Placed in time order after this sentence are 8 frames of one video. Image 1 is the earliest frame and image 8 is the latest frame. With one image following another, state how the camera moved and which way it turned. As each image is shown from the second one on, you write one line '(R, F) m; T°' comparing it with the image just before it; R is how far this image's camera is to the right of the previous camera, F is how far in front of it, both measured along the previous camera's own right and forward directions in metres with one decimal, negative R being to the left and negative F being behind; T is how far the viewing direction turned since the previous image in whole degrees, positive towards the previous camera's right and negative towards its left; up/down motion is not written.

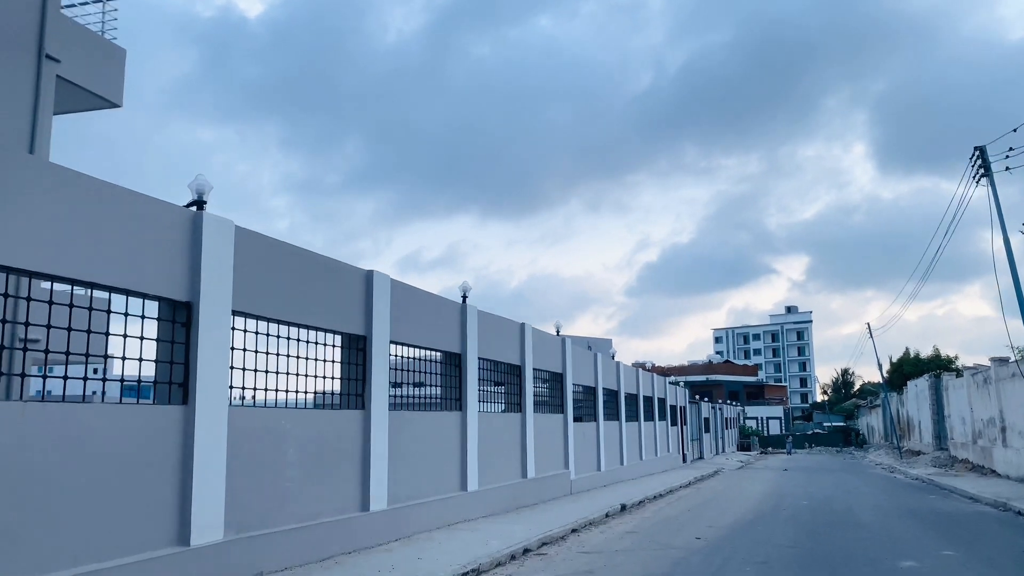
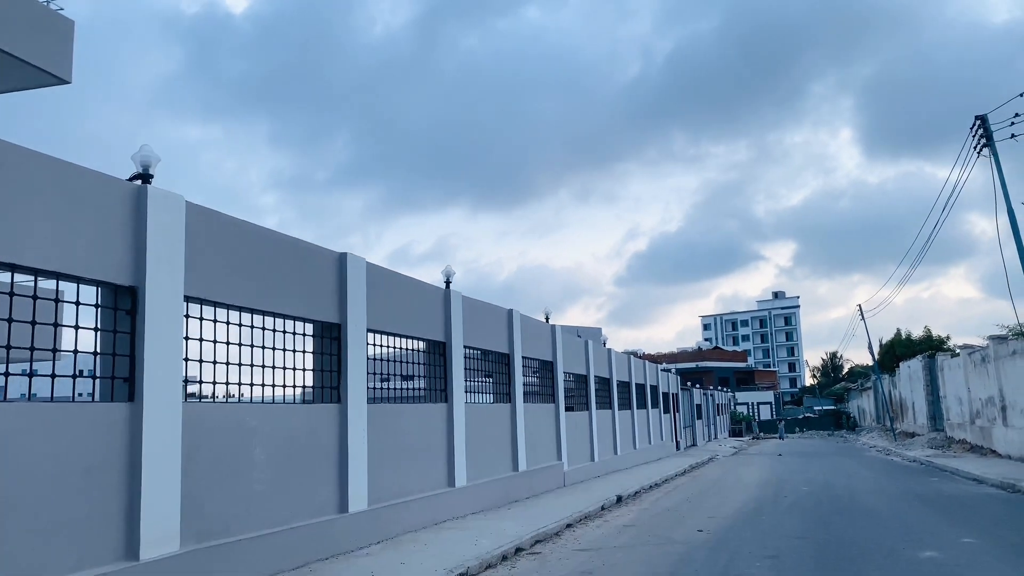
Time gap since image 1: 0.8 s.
(0.0, +0.8) m; +1°
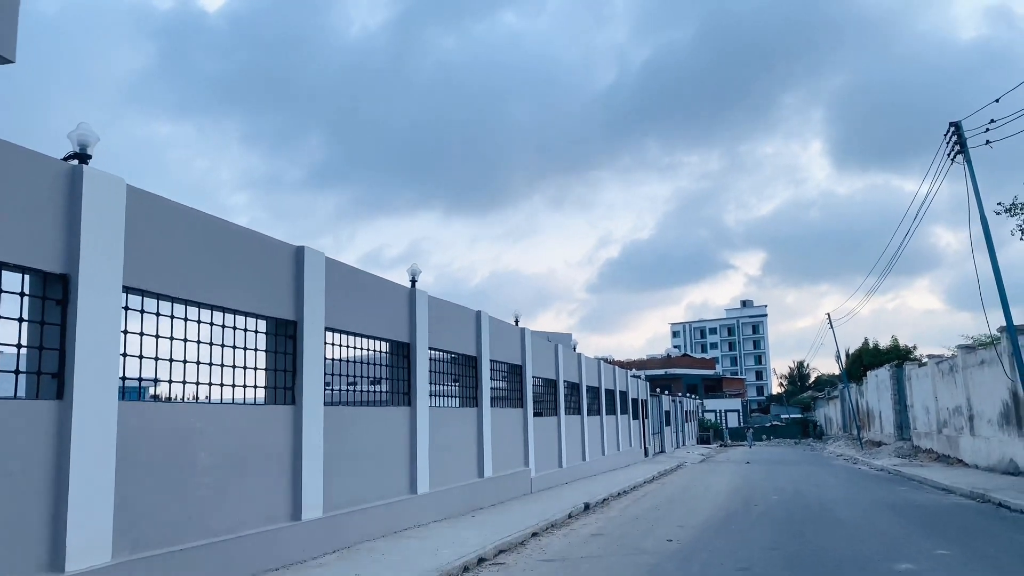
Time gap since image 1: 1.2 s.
(+0.1, +0.4) m; +2°
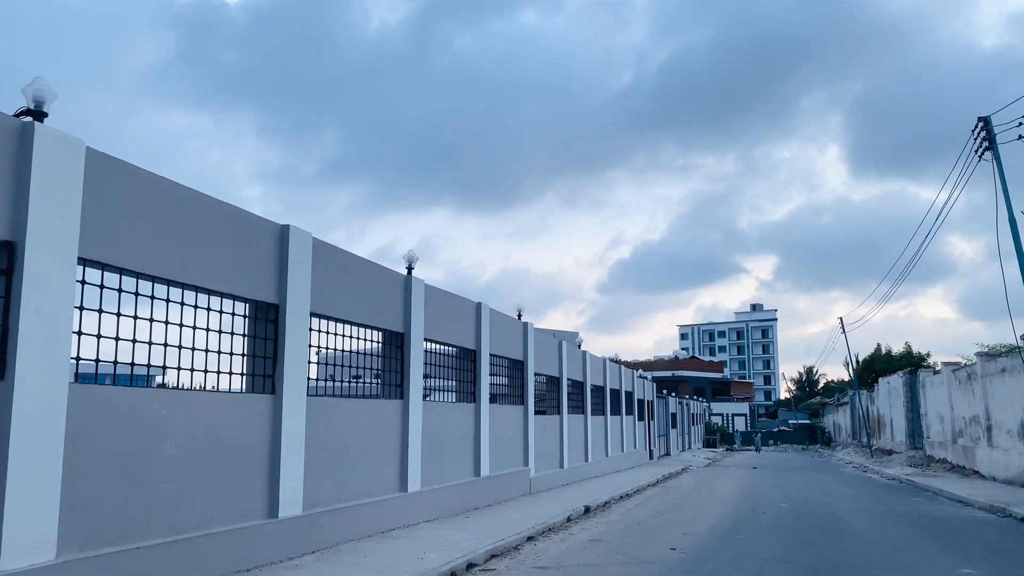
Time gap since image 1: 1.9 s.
(+0.1, +0.7) m; -1°
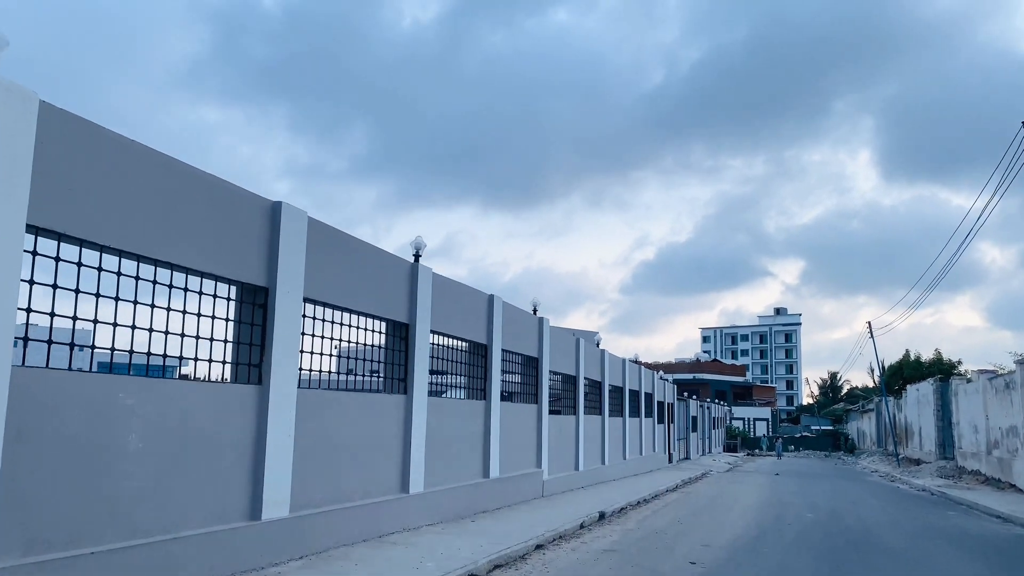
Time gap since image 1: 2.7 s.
(+0.1, +0.8) m; -1°
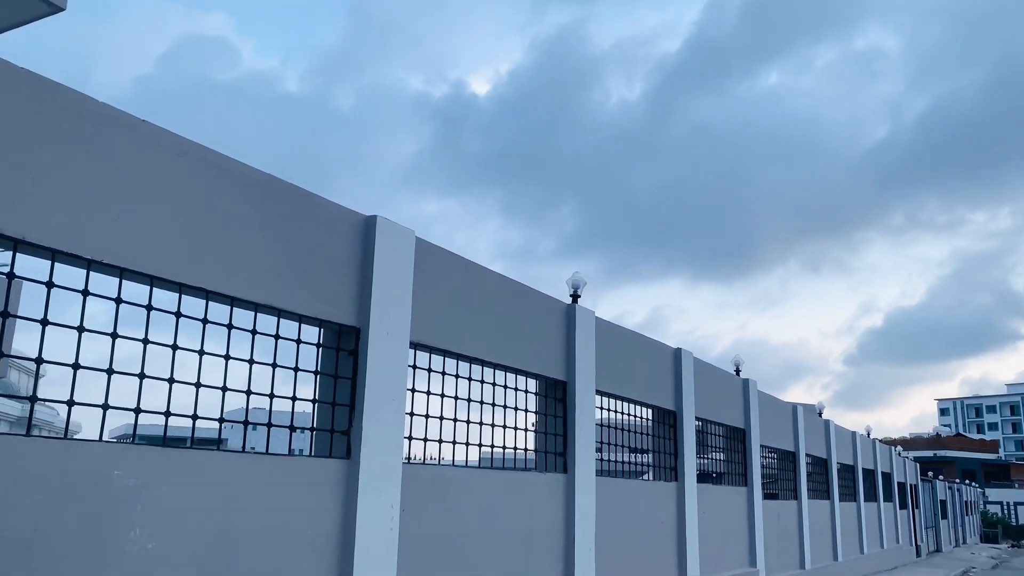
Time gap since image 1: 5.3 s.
(+0.2, +2.5) m; -14°
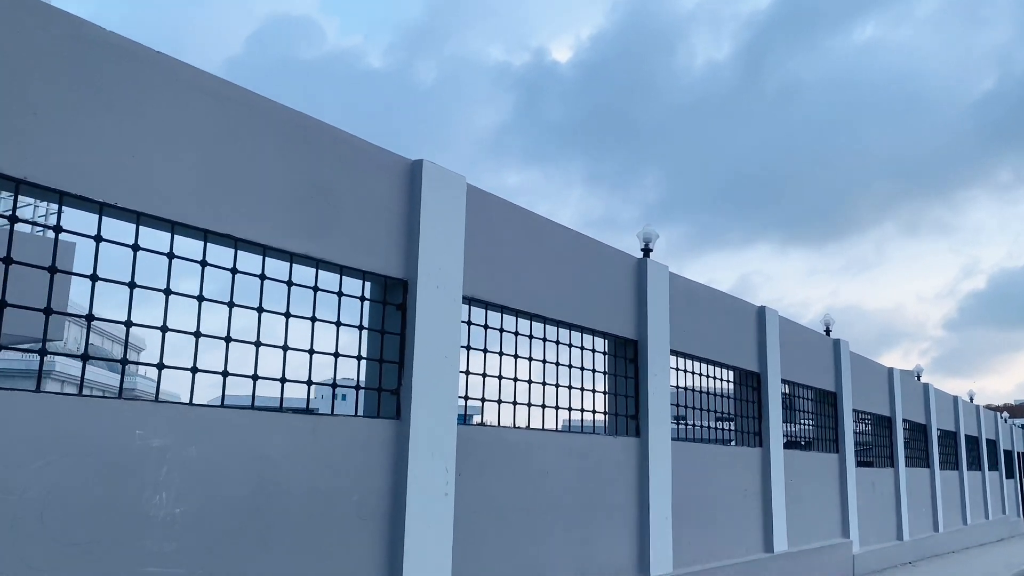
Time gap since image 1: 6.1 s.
(+0.2, +0.5) m; -6°
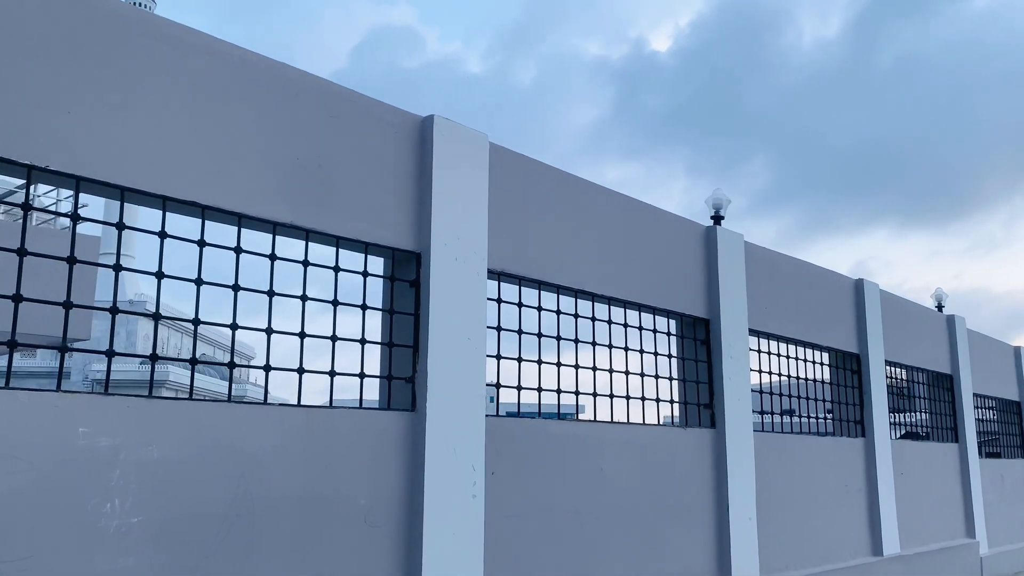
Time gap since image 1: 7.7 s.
(+0.4, +0.8) m; -7°
